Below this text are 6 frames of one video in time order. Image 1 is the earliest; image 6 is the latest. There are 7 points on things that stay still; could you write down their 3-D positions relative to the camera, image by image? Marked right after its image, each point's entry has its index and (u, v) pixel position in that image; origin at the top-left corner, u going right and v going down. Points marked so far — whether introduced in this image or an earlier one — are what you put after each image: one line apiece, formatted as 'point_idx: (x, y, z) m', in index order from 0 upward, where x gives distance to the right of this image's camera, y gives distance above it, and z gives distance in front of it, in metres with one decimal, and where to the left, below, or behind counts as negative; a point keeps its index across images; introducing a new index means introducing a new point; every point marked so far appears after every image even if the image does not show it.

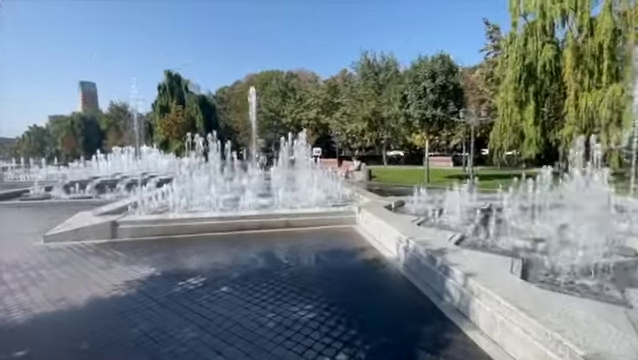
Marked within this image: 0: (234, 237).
0: (-2.1, -1.4, +7.5) m
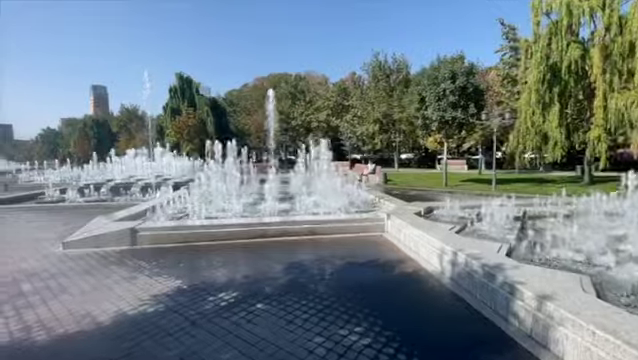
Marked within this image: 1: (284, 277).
0: (-1.4, -1.6, +7.1) m
1: (-0.6, -1.7, +5.3) m
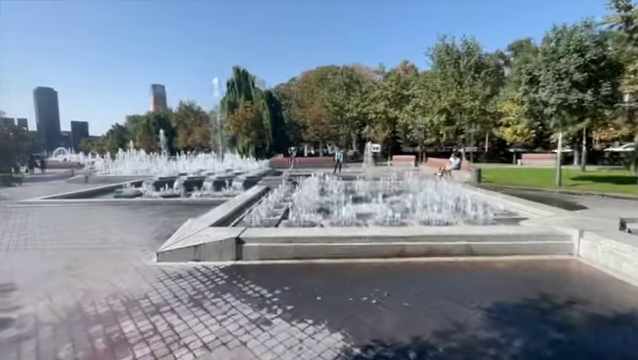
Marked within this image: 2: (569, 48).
0: (+1.5, -1.6, +5.1) m
1: (+2.0, -1.8, +3.3) m
2: (+11.8, +6.2, +14.0) m
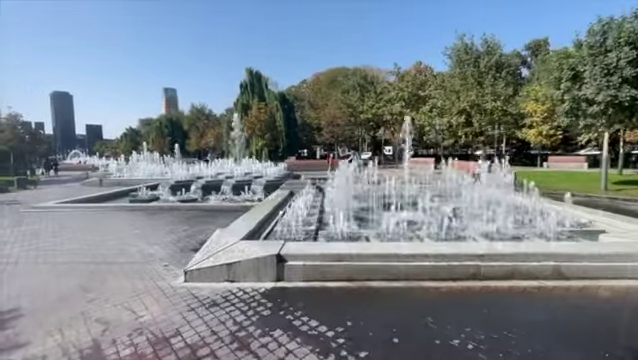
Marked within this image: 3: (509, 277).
0: (+2.4, -1.7, +4.2) m
1: (+2.9, -1.9, +2.3) m
2: (+12.9, +6.0, +12.8) m
3: (+3.0, -1.5, +4.7) m
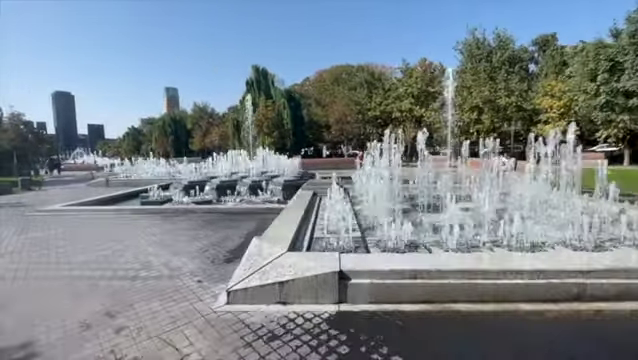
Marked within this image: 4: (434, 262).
0: (+3.3, -1.7, +3.4) m
1: (+3.8, -1.9, +1.5) m
2: (+13.9, +6.1, +12.0) m
3: (+3.9, -1.5, +3.9) m
4: (+1.6, -1.2, +4.3) m
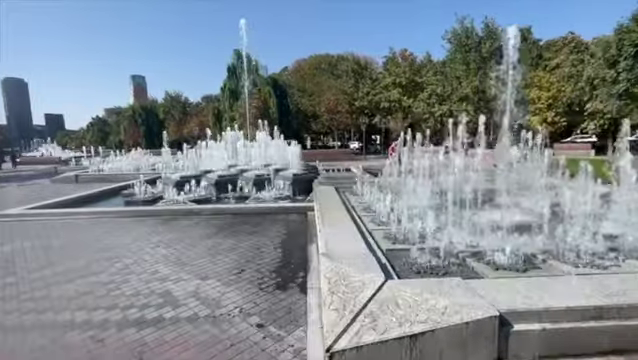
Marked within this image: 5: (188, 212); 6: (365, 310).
0: (+4.7, -1.7, +2.3) m
1: (+5.4, -1.9, +0.4) m
2: (+14.5, +6.5, +11.5) m
3: (+5.3, -1.5, +2.9) m
4: (+3.0, -1.1, +3.0) m
5: (-4.0, -1.0, +8.9) m
6: (+0.5, -1.3, +3.0) m
